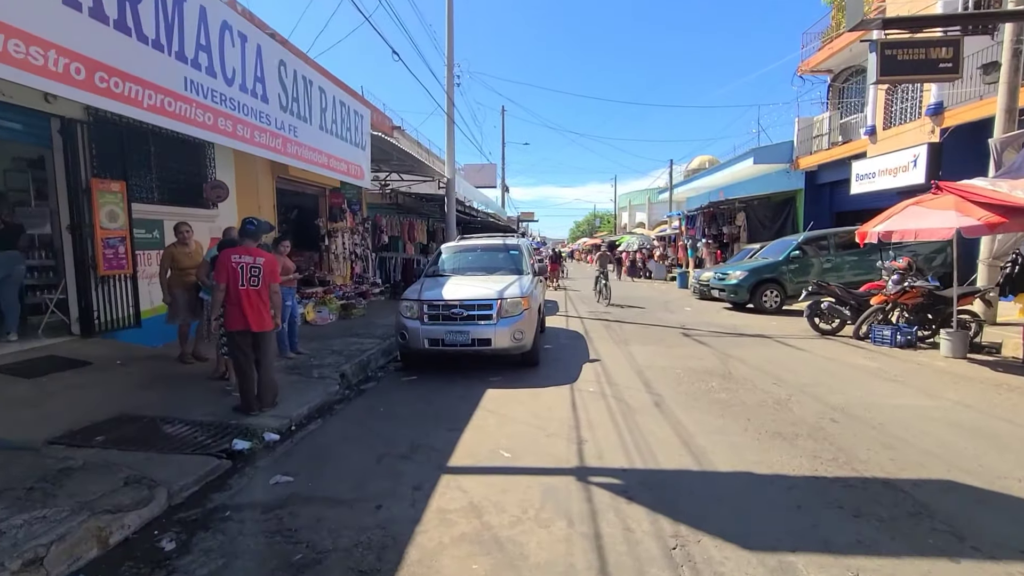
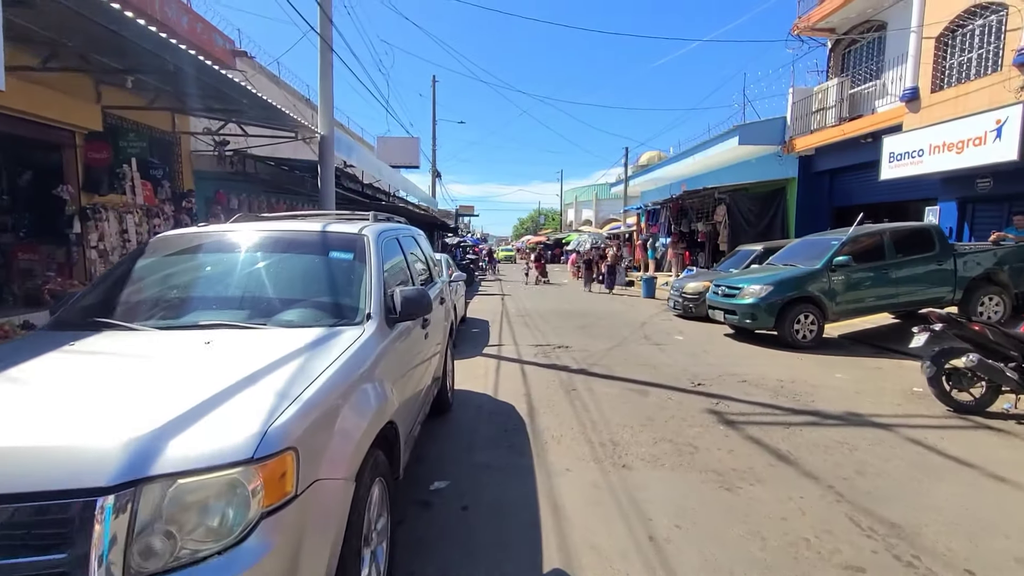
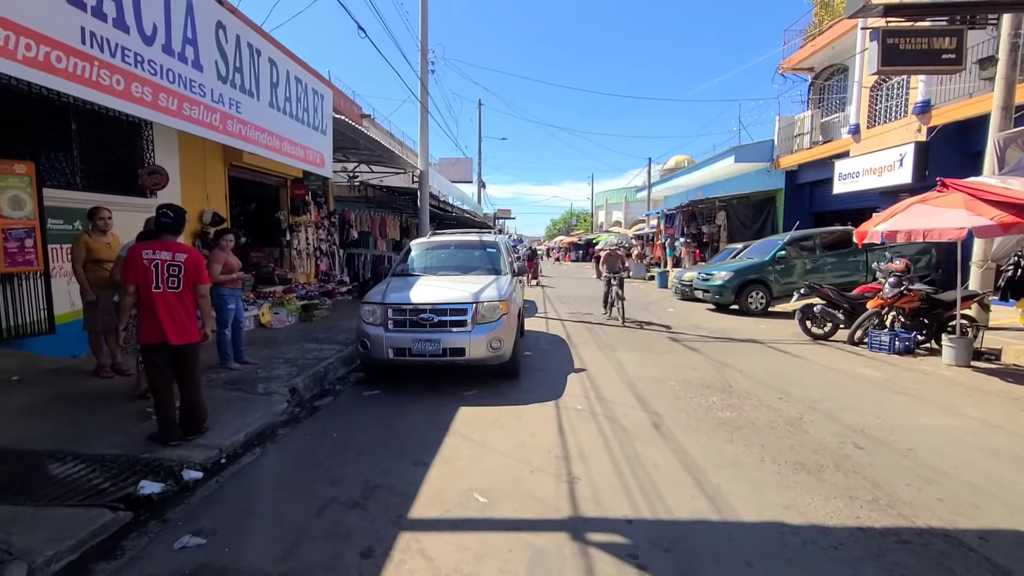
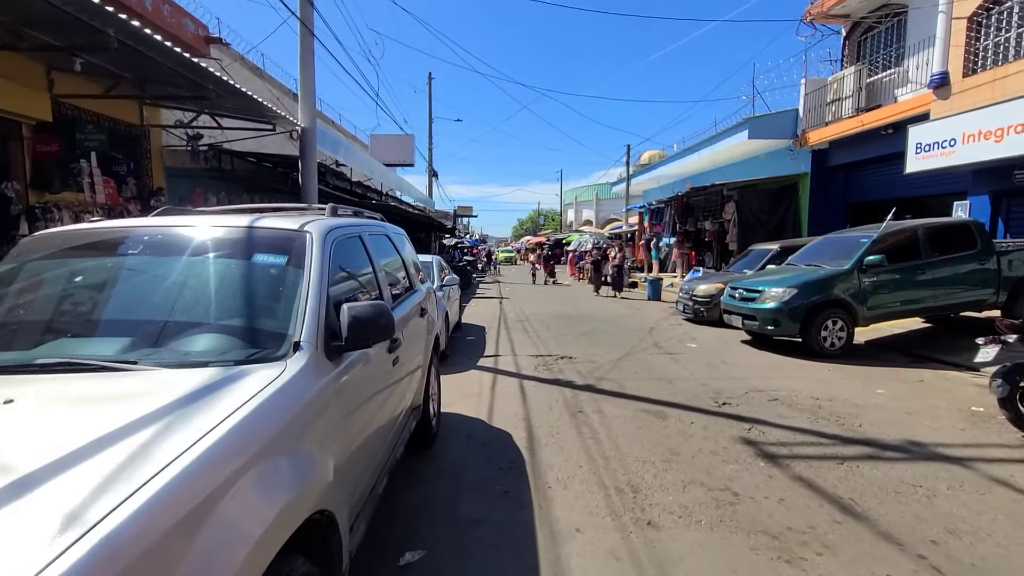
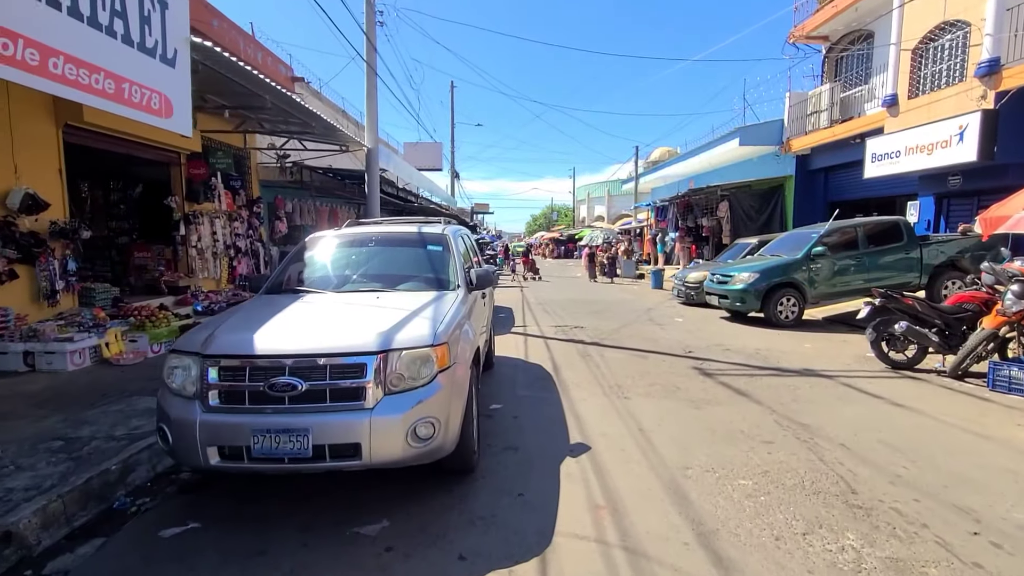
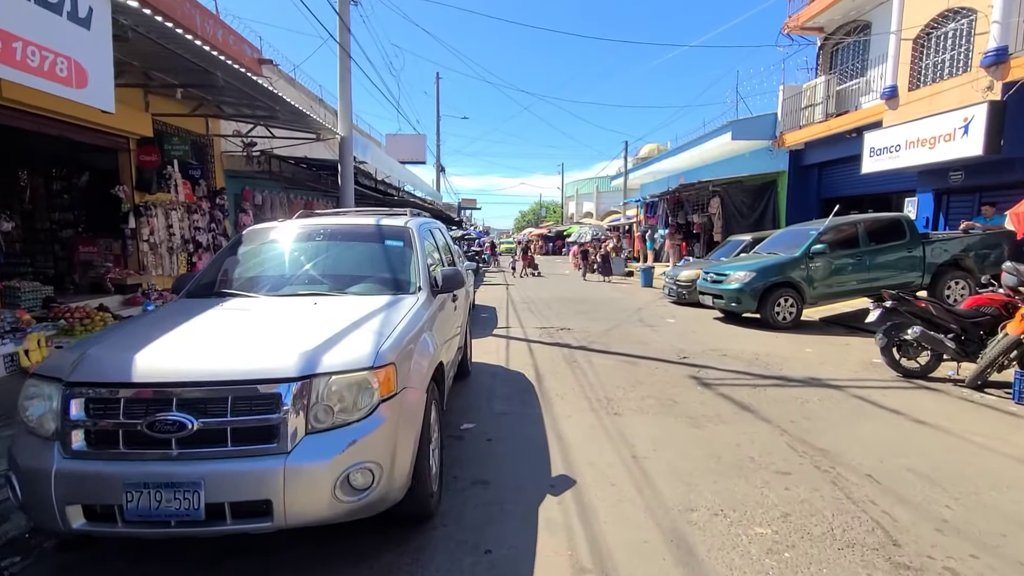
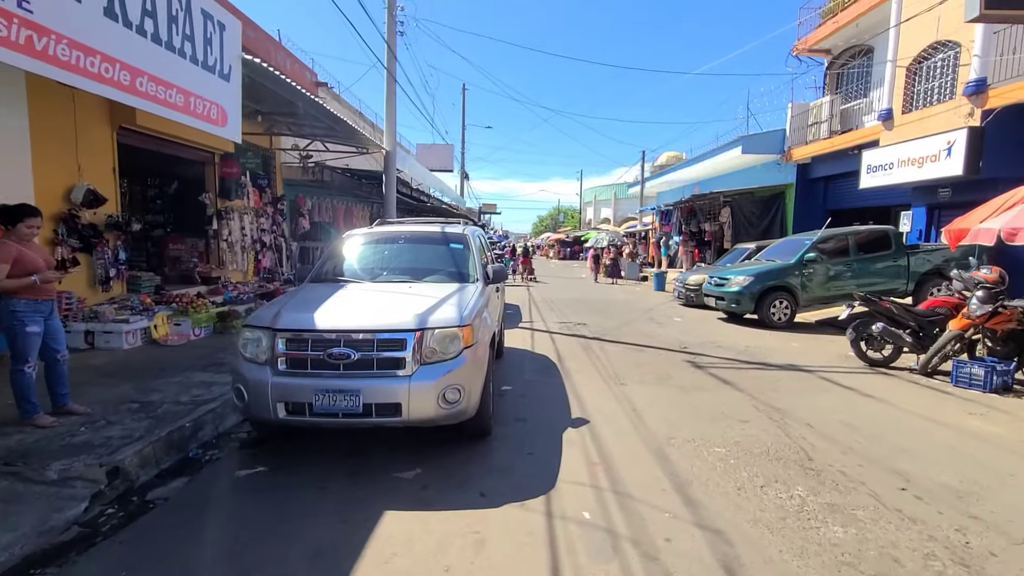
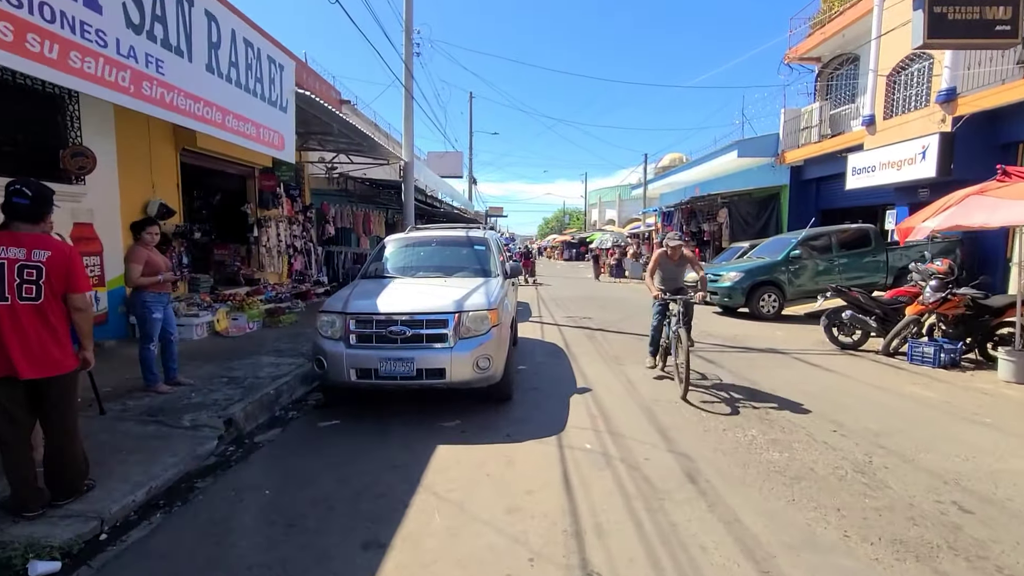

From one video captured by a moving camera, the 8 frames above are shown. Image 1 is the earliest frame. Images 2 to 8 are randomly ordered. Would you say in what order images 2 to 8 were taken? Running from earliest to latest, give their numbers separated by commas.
3, 8, 7, 5, 6, 2, 4
